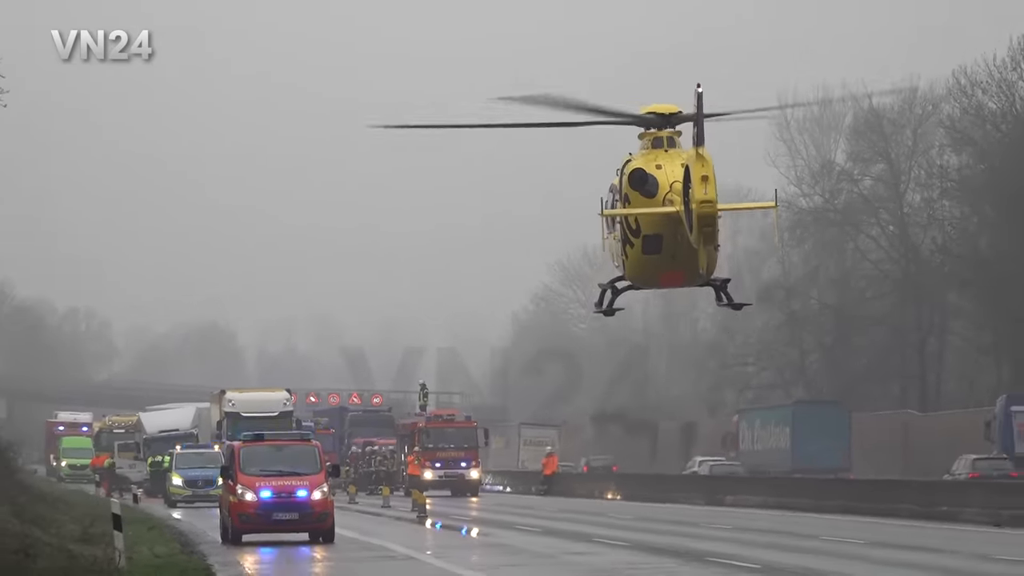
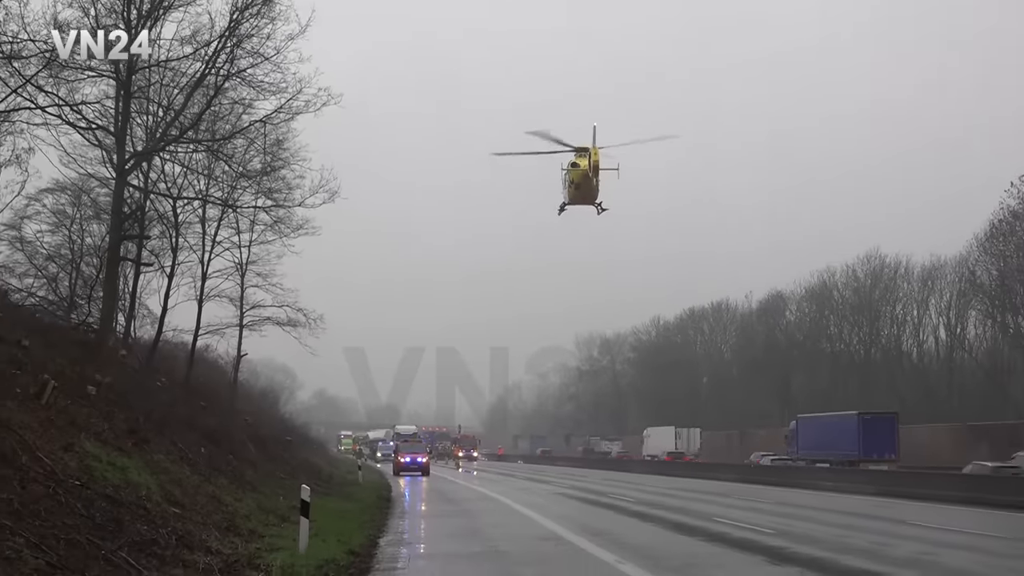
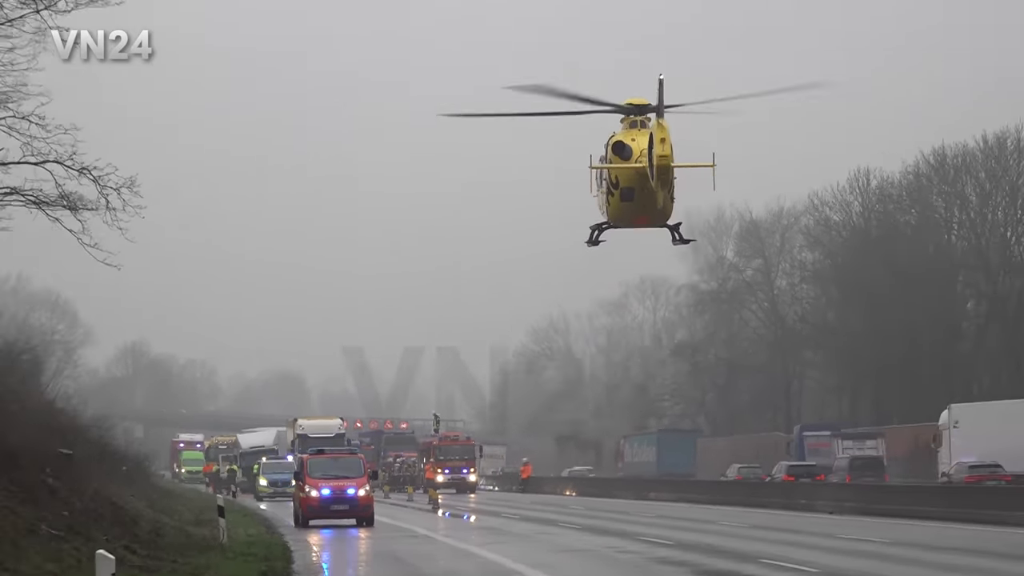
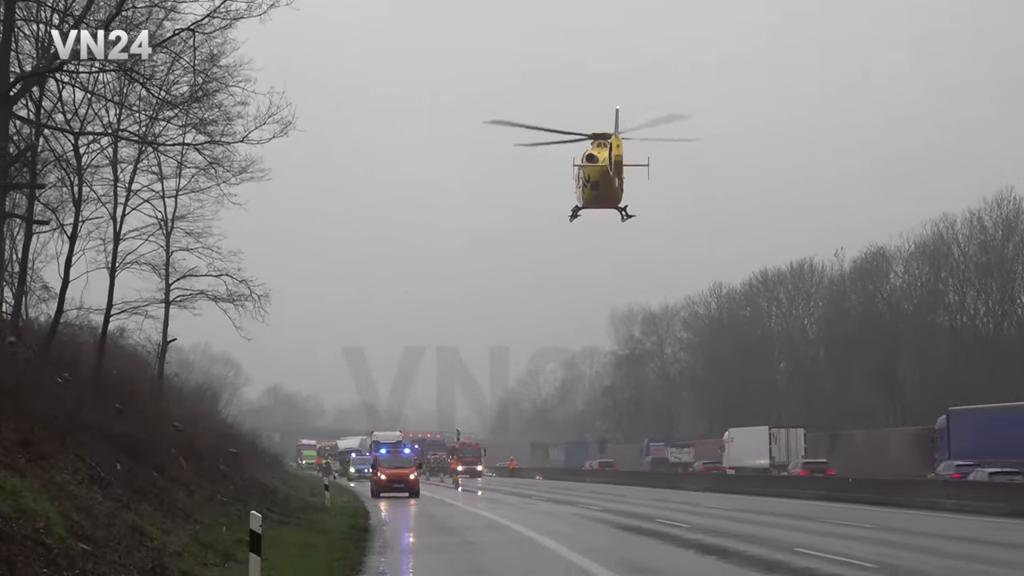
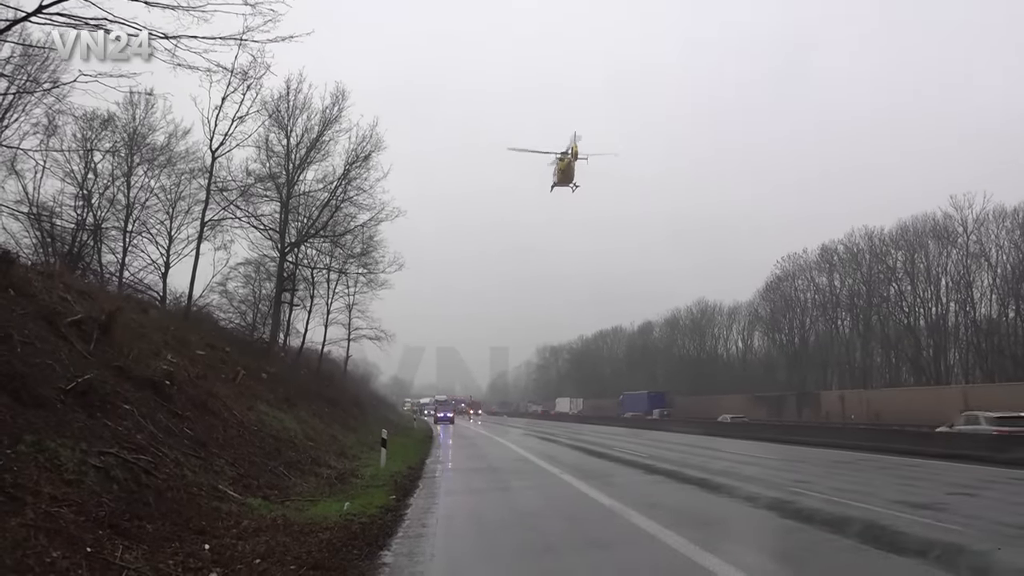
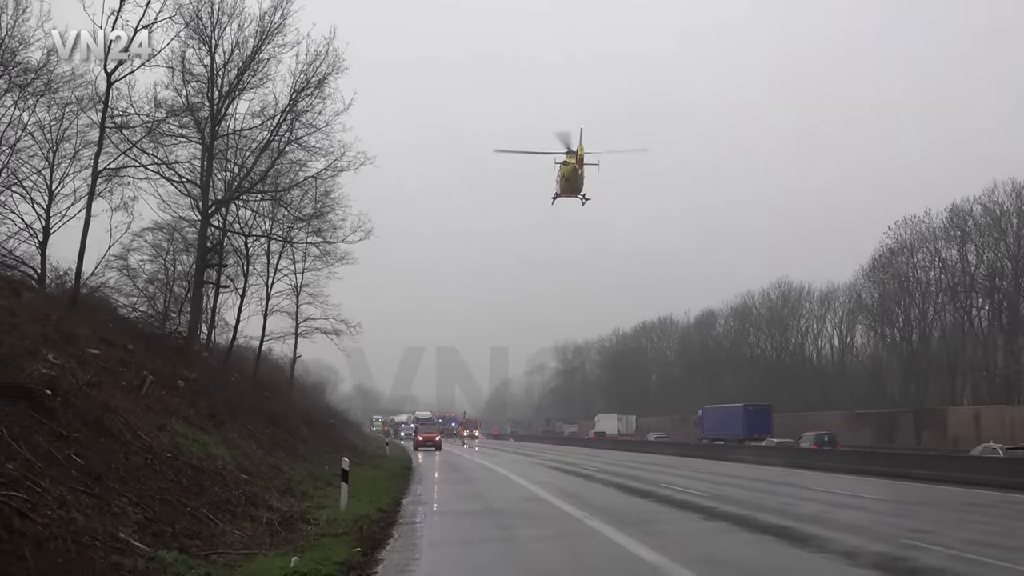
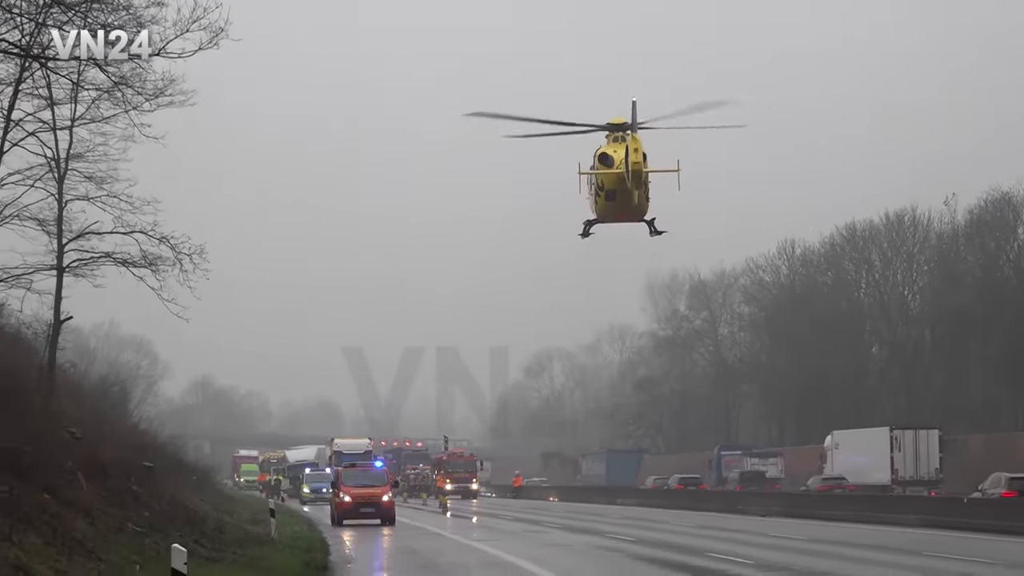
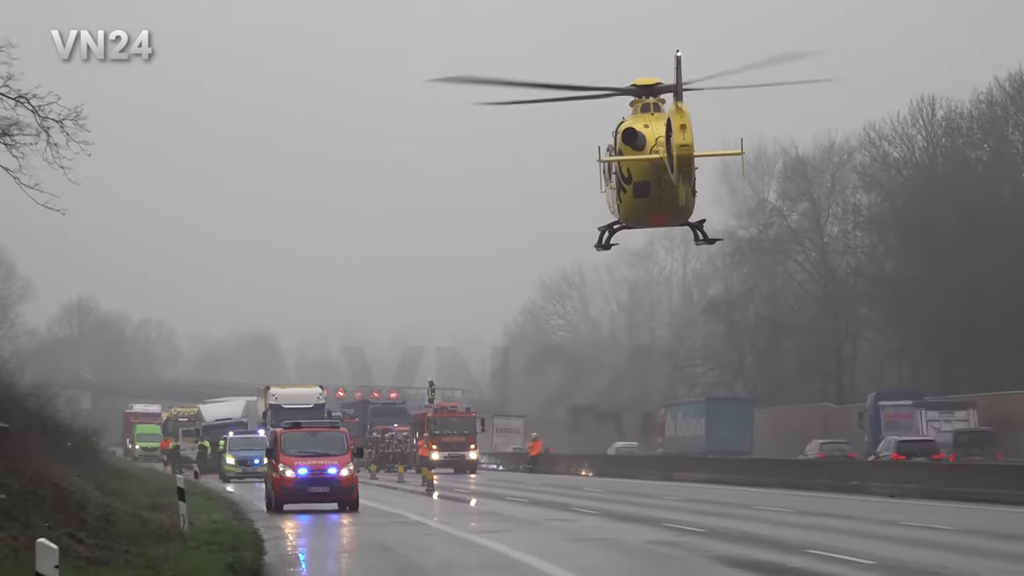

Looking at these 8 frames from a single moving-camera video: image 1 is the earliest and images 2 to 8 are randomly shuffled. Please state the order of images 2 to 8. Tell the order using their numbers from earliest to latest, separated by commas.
8, 3, 7, 4, 2, 6, 5
